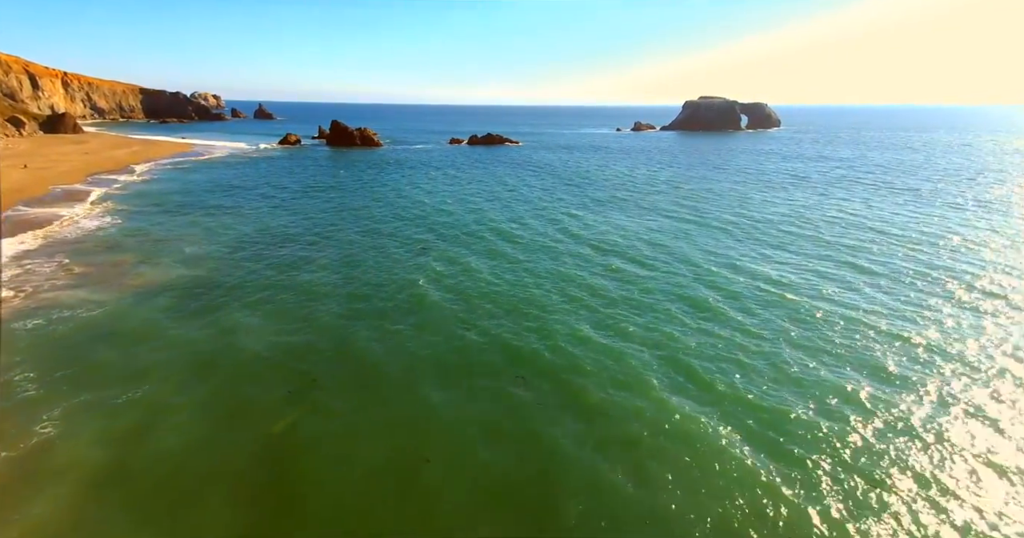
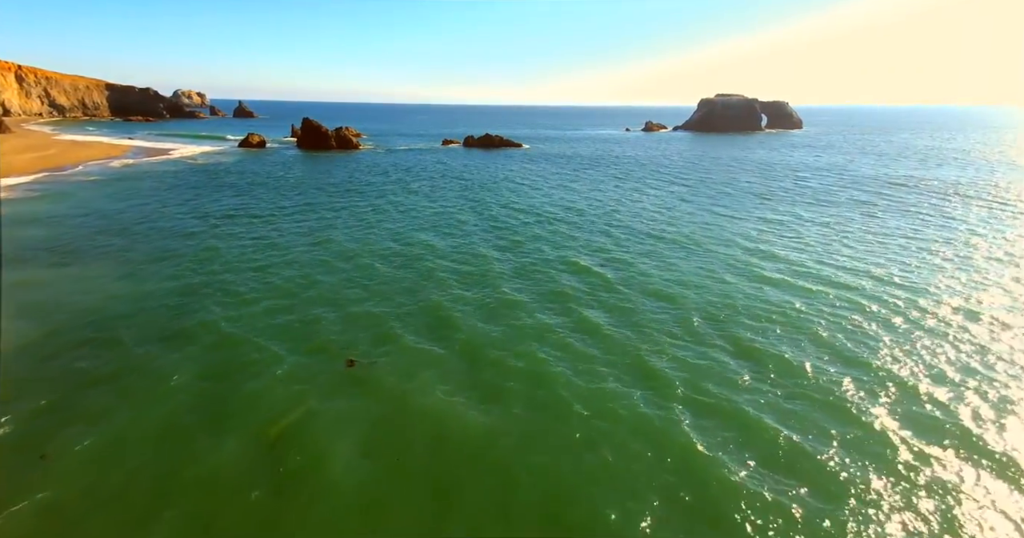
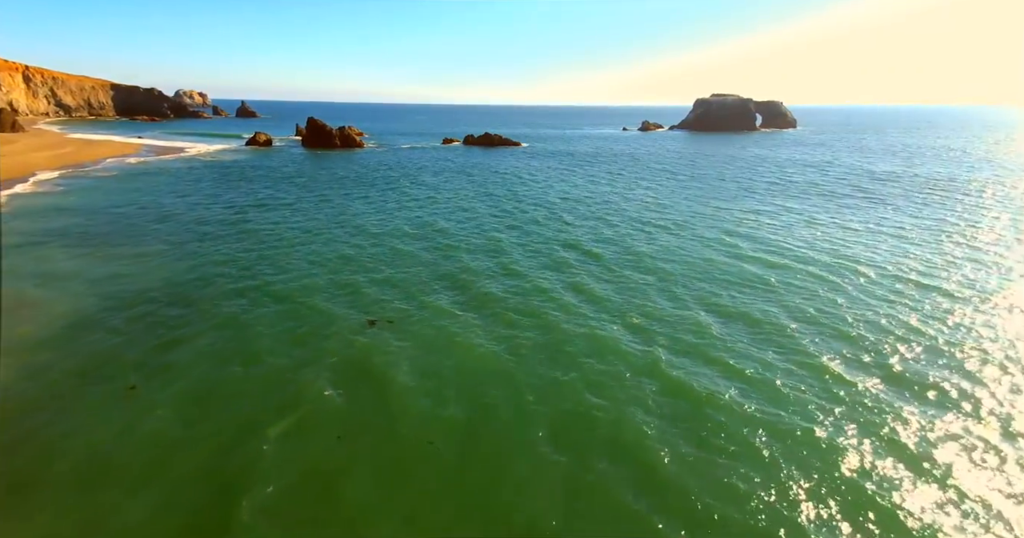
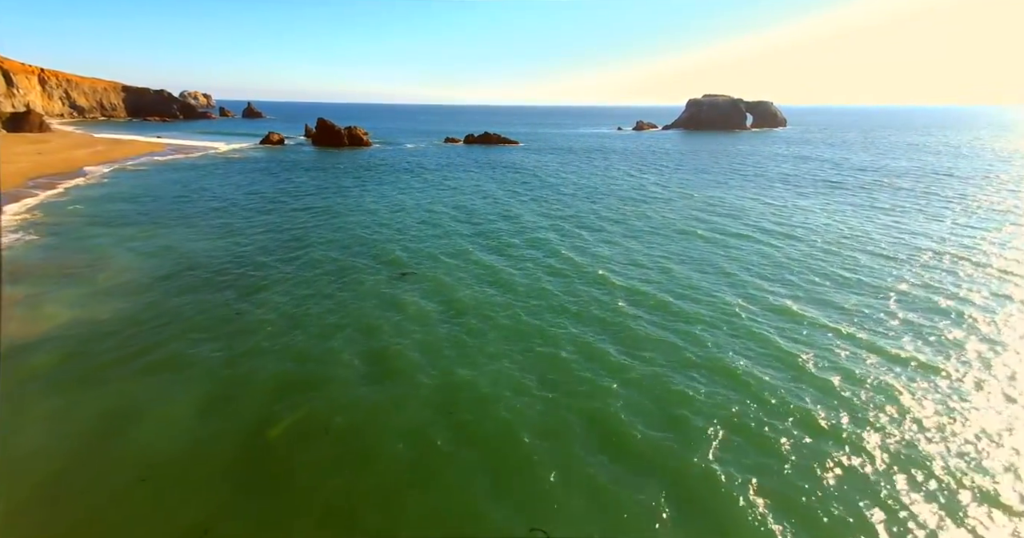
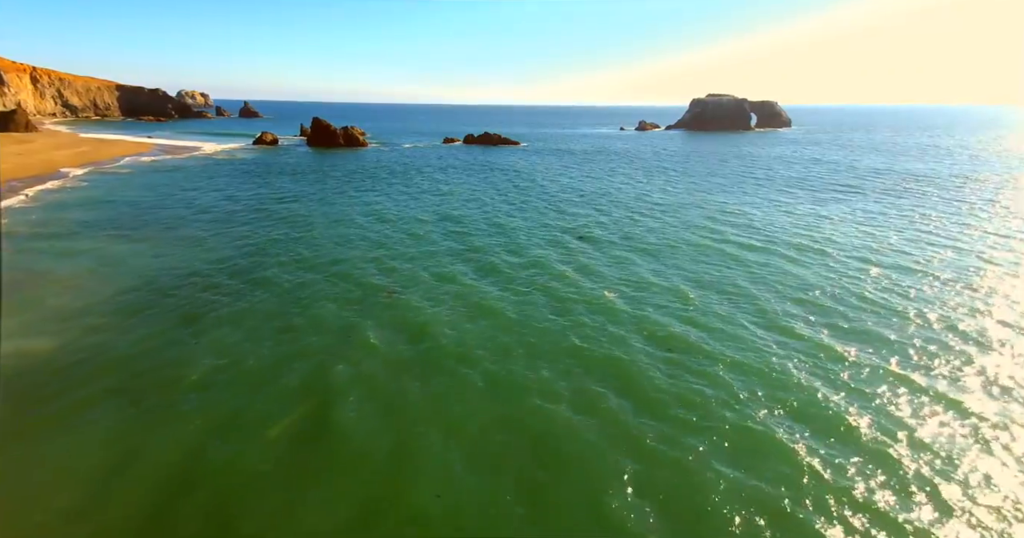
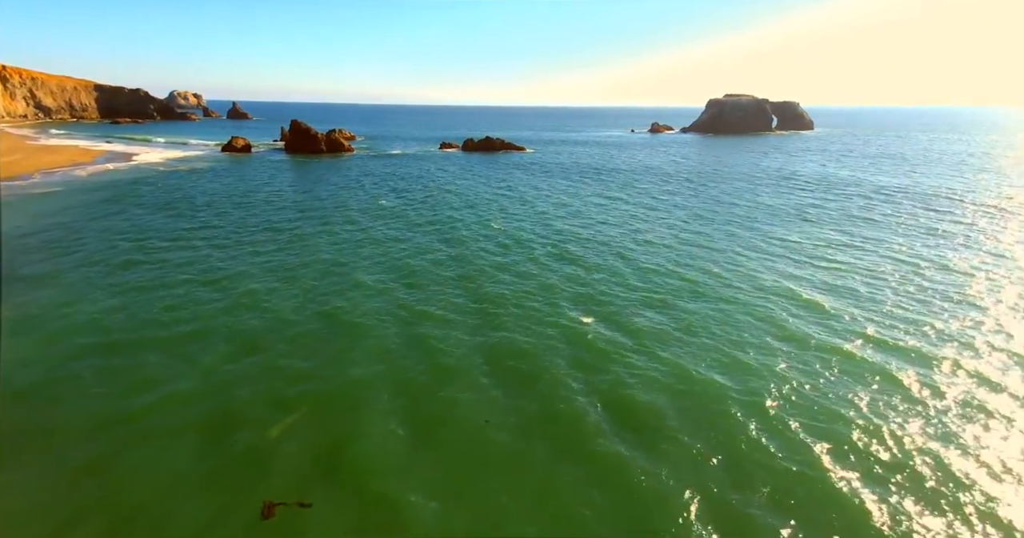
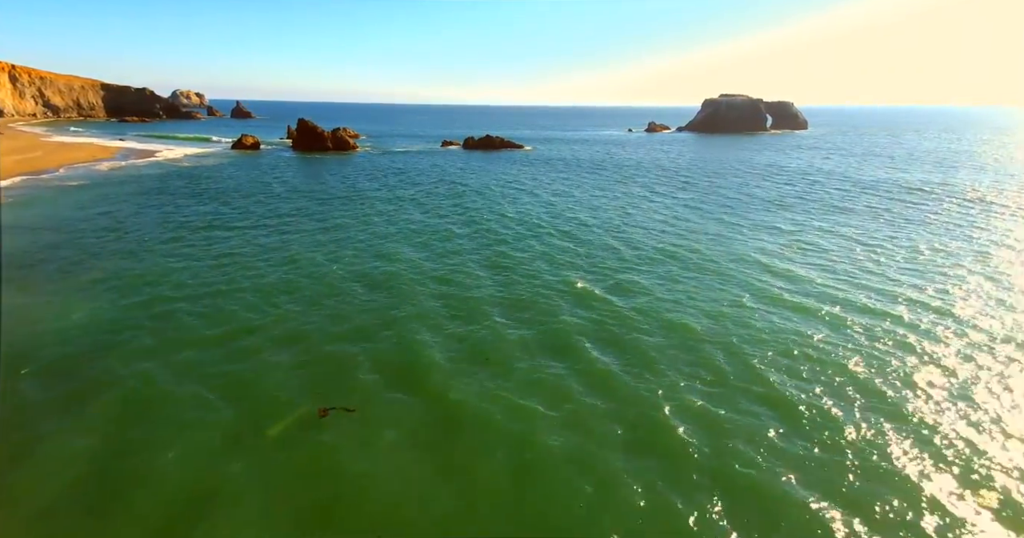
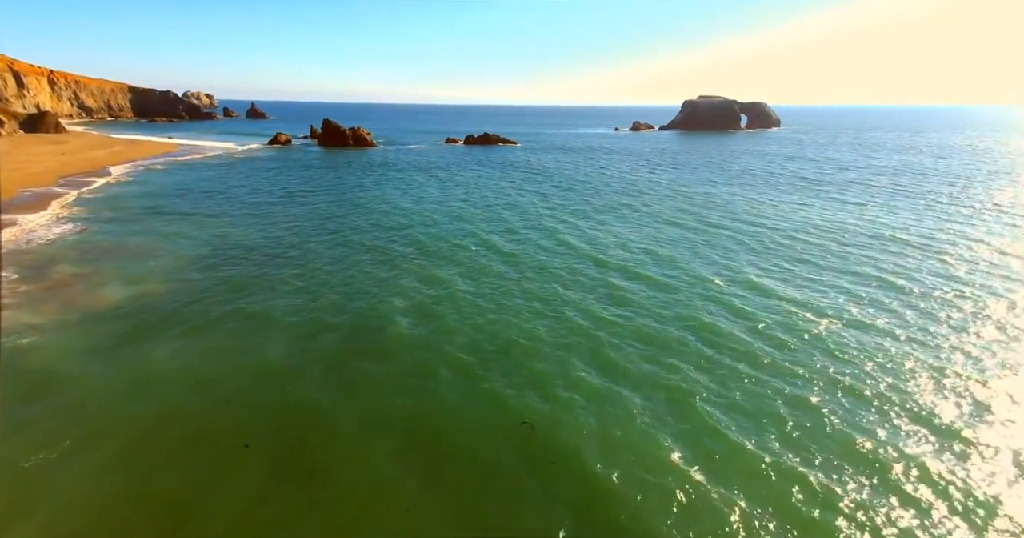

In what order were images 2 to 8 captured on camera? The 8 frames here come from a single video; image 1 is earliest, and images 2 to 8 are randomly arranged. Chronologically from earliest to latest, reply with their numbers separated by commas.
8, 4, 5, 3, 2, 7, 6
